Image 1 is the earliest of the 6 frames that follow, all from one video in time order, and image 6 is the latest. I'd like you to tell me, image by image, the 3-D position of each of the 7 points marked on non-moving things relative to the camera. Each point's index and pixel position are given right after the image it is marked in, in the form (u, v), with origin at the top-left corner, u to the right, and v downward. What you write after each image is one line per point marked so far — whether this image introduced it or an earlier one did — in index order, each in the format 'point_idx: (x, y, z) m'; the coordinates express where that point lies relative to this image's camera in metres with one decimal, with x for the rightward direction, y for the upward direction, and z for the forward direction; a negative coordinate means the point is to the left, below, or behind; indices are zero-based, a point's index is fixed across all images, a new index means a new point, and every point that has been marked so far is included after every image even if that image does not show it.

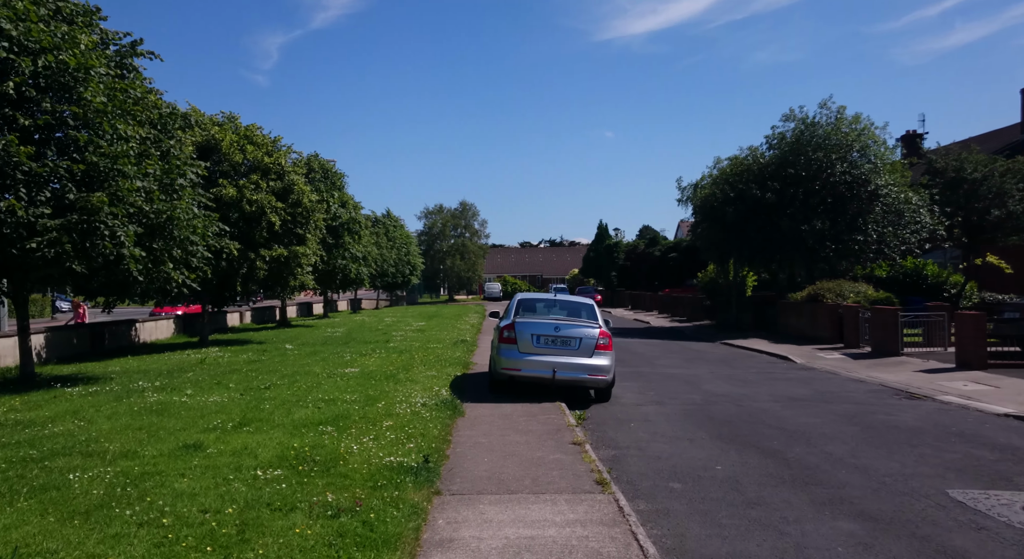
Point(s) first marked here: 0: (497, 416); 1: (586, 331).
0: (-0.2, -2.0, +11.0) m
1: (+1.2, -0.9, +12.5) m
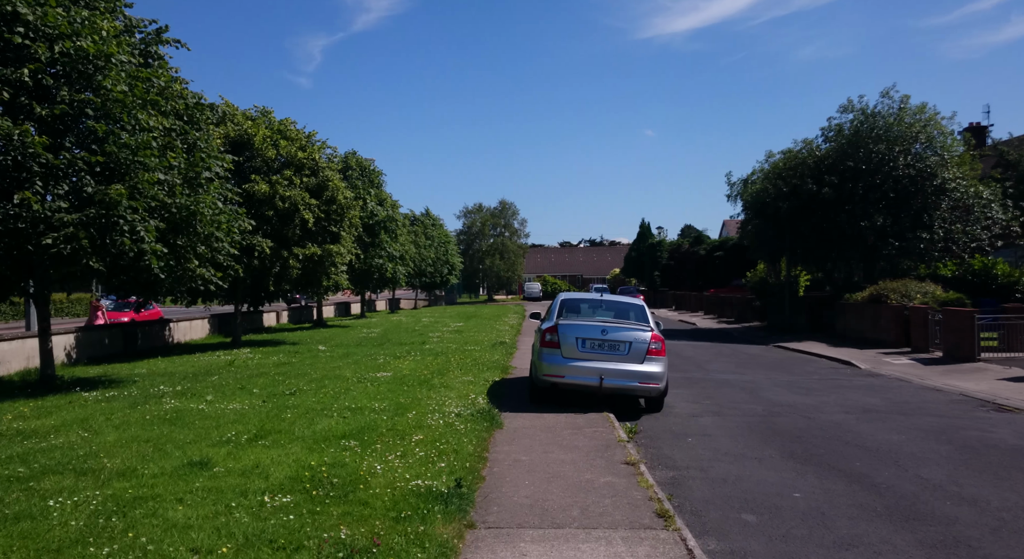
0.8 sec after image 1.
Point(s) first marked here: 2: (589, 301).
0: (+0.3, -2.0, +9.9) m
1: (+1.9, -0.8, +11.4) m
2: (+1.3, -0.4, +12.9) m
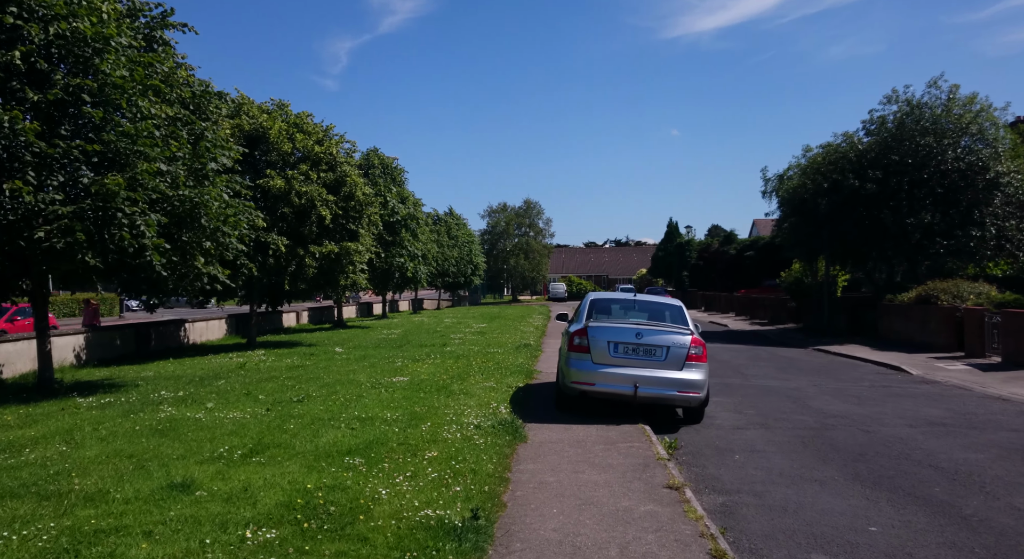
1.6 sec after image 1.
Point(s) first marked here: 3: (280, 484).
0: (+0.6, -1.9, +8.9) m
1: (+2.2, -0.8, +10.3) m
2: (+1.7, -0.3, +11.8) m
3: (-2.0, -1.8, +6.6) m
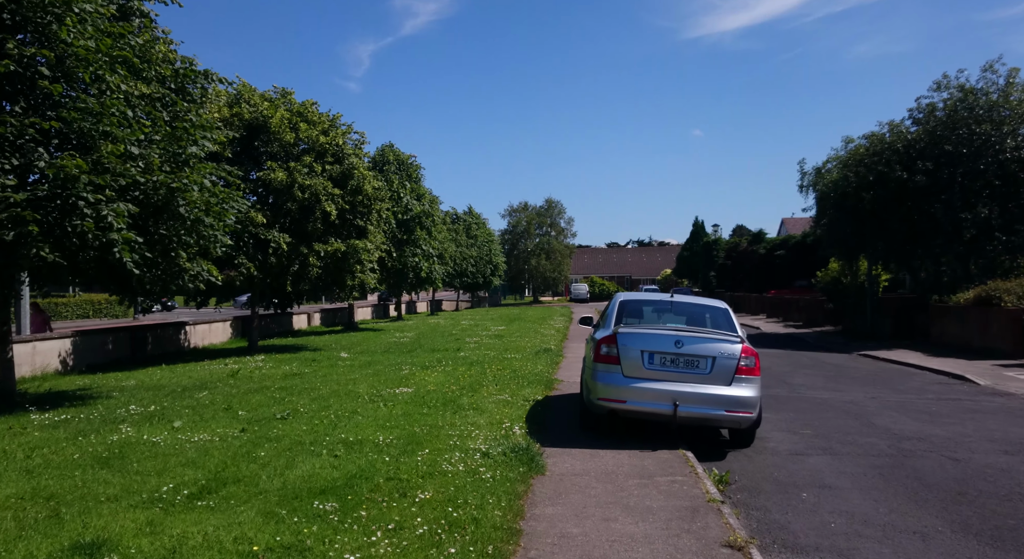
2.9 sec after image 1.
0: (+0.8, -1.9, +7.3) m
1: (+2.4, -0.8, +8.7) m
2: (+1.9, -0.3, +10.2) m
3: (-1.9, -1.8, +5.0) m
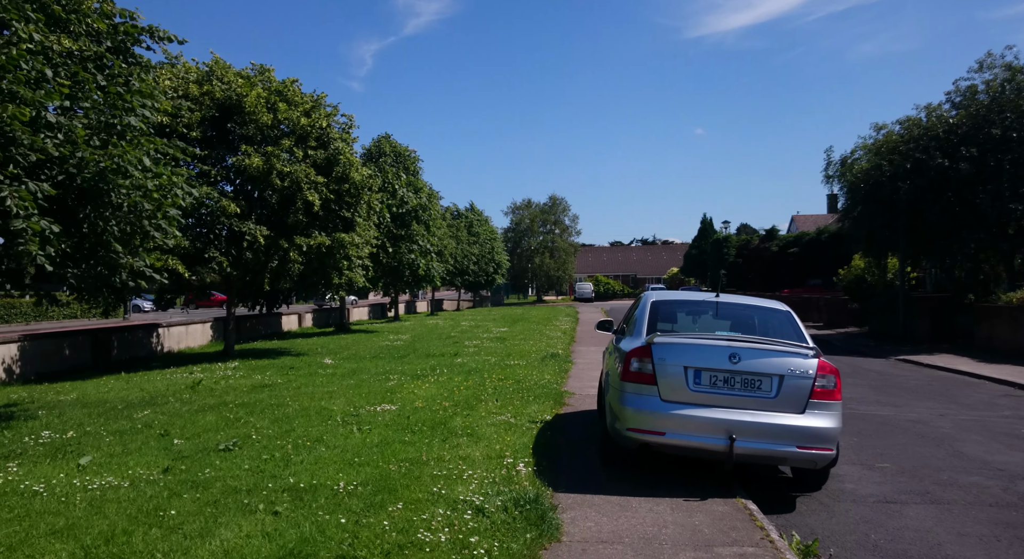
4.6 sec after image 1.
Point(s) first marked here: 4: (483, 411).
0: (+0.8, -1.9, +5.3) m
1: (+2.5, -0.7, +6.6) m
2: (+2.0, -0.3, +8.2) m
3: (-1.9, -1.7, +3.0) m
4: (-0.4, -1.8, +10.3) m
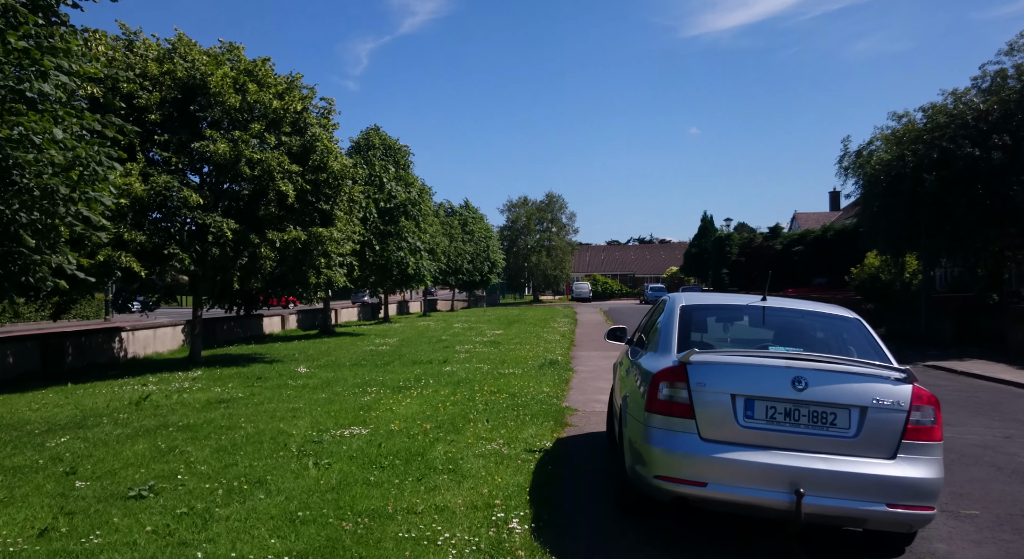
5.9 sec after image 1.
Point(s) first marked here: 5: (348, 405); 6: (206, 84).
0: (+0.8, -1.9, +3.6) m
1: (+2.4, -0.7, +5.0) m
2: (+1.9, -0.3, +6.5) m
3: (-2.0, -1.7, +1.3) m
4: (-0.5, -1.8, +8.6) m
5: (-2.4, -1.8, +11.1) m
6: (-6.4, +4.1, +15.7) m
